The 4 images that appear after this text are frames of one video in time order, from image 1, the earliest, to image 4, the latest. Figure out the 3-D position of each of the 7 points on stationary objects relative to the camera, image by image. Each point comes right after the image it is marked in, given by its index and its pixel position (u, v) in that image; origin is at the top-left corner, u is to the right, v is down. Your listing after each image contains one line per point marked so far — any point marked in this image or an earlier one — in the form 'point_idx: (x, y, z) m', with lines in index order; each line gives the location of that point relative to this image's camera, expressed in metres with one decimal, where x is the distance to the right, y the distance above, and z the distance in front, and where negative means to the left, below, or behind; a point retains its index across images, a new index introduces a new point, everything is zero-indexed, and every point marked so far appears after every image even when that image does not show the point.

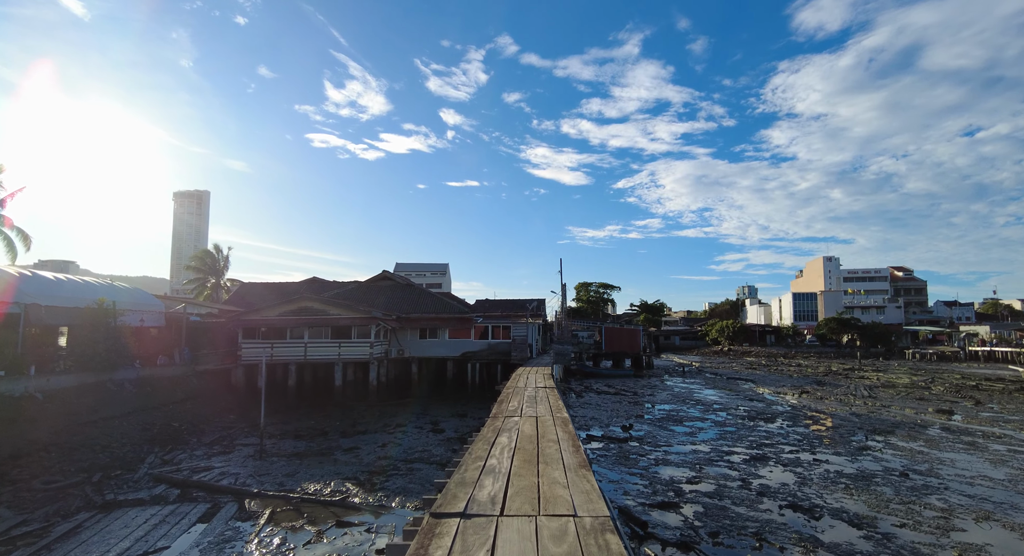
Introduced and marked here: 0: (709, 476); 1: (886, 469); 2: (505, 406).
0: (+4.5, -4.5, +10.7) m
1: (+8.6, -4.4, +10.8) m
2: (-0.1, -2.0, +7.3) m
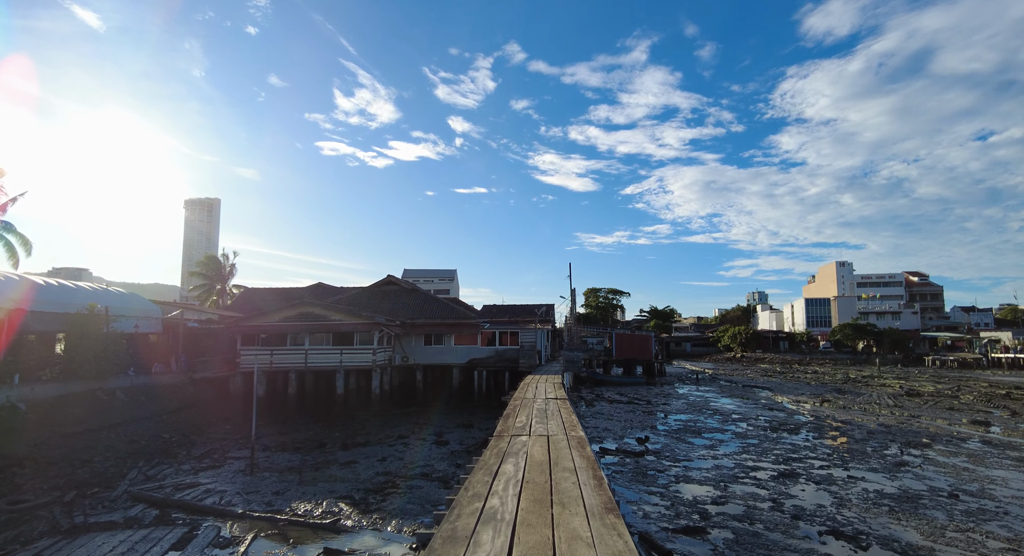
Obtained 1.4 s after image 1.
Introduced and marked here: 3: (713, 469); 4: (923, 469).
0: (+4.7, -4.6, +9.7) m
1: (+8.8, -4.4, +9.8) m
2: (0.0, -2.0, +6.5) m
3: (+5.1, -4.8, +11.8) m
4: (+9.9, -4.6, +11.2) m
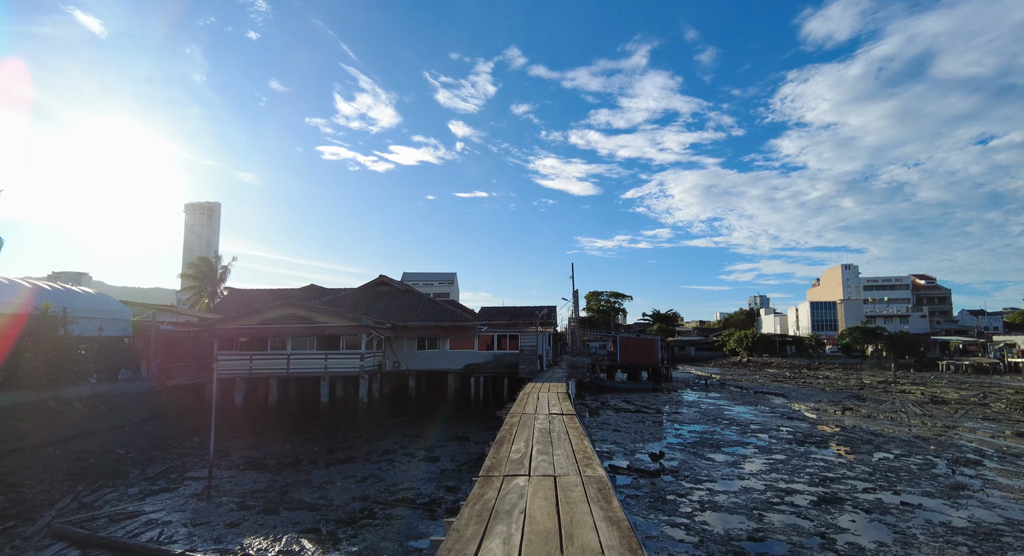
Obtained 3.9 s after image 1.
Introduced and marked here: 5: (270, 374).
0: (+4.6, -4.4, +8.2) m
1: (+8.7, -4.3, +8.2) m
2: (-0.1, -1.8, +5.0) m
3: (+5.0, -4.7, +10.2) m
4: (+9.8, -4.5, +9.7) m
5: (-9.9, -3.9, +19.1) m
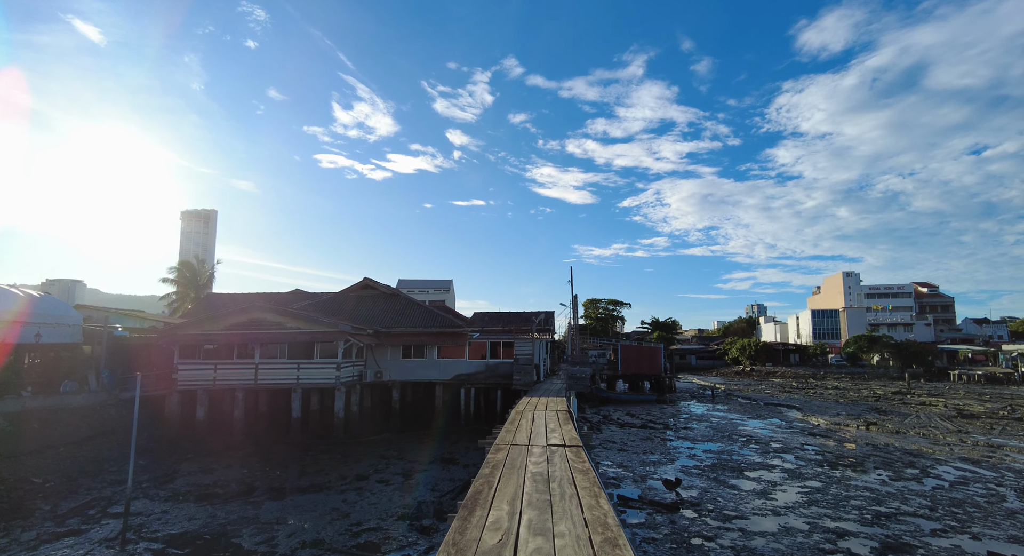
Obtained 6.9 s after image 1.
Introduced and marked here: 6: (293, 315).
0: (+4.4, -4.3, +6.3) m
1: (+8.6, -4.1, +6.4) m
2: (-0.2, -1.6, +3.1) m
3: (+4.8, -4.6, +8.3) m
4: (+9.6, -4.4, +7.8) m
5: (-10.1, -3.9, +17.1) m
6: (-8.7, -1.5, +18.7) m
